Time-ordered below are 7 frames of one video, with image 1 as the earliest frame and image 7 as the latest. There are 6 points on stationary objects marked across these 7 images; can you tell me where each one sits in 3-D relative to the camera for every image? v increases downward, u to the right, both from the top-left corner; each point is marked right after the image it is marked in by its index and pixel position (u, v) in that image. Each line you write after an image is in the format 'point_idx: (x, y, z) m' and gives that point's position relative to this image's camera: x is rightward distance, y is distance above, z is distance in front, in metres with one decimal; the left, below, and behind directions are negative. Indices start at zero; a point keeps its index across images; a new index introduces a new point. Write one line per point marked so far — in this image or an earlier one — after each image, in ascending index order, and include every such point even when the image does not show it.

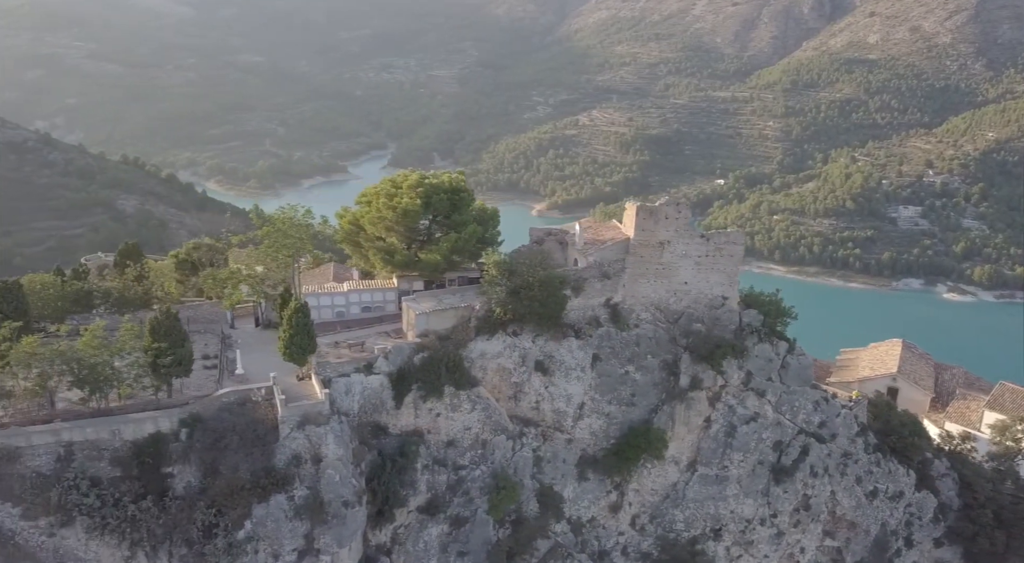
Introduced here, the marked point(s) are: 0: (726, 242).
0: (+4.5, +0.8, +15.6) m
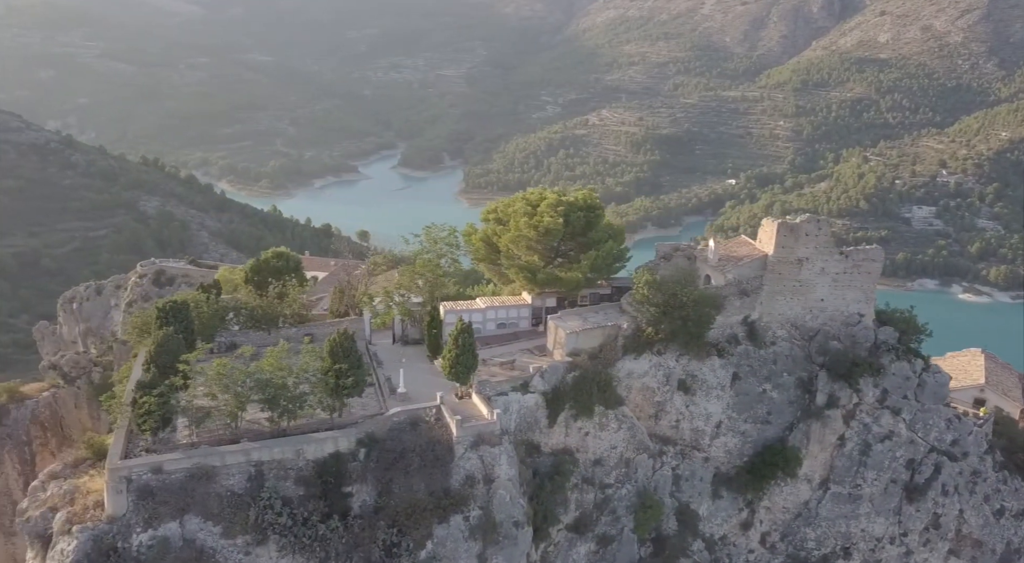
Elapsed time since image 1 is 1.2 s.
0: (+7.2, +0.5, +15.5) m
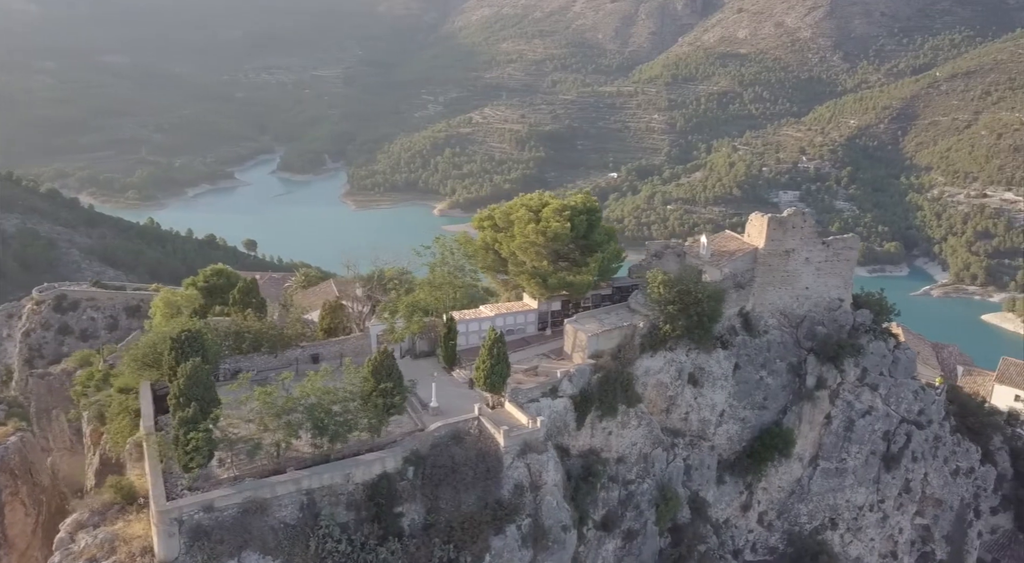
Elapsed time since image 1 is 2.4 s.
0: (+7.2, +0.7, +16.5) m
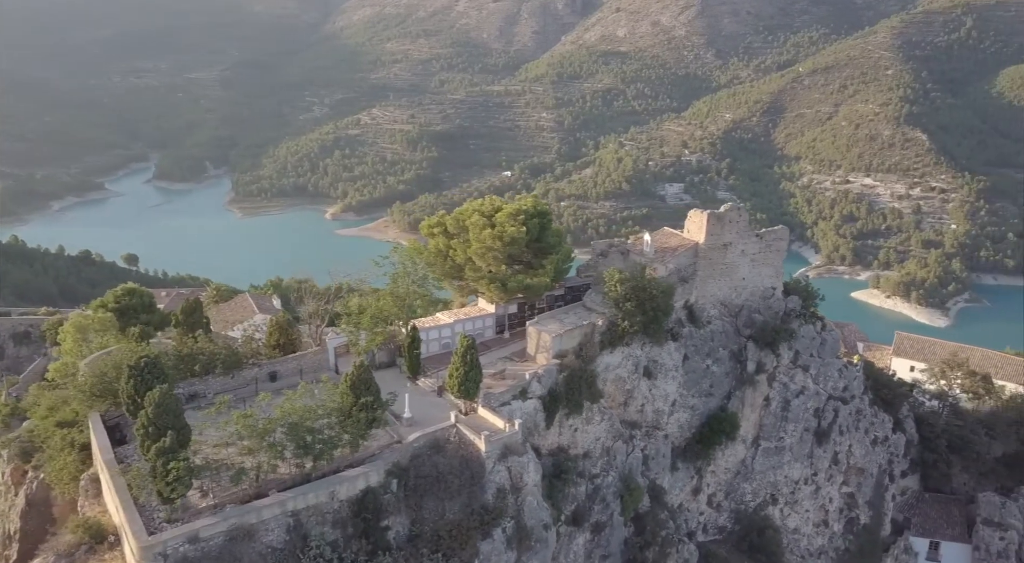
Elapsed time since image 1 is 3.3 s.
0: (+6.1, +1.0, +17.6) m
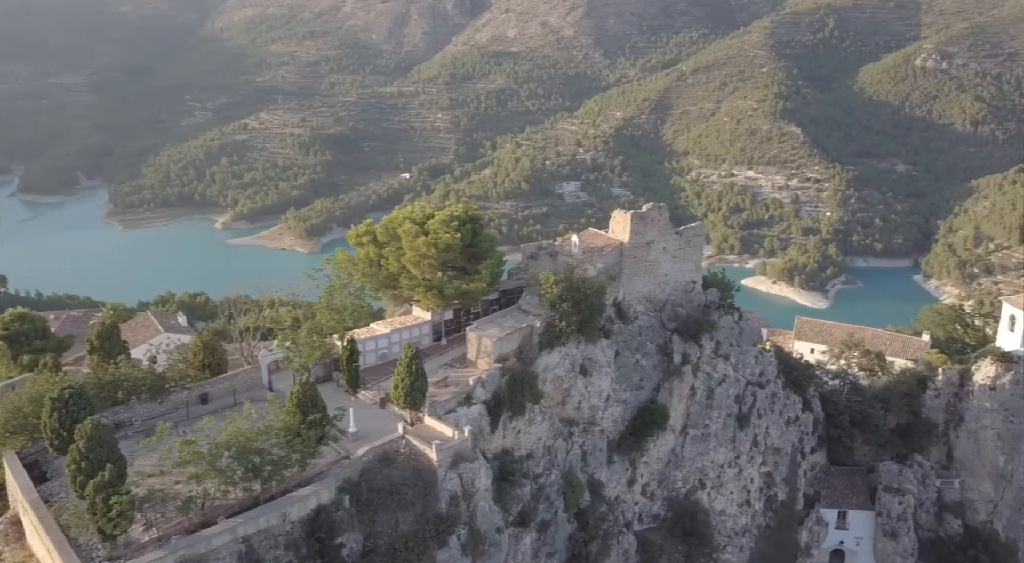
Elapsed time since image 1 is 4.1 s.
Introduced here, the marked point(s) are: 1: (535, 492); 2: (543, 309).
0: (+4.3, +1.1, +18.3) m
1: (+0.5, -4.1, +14.7) m
2: (+0.6, -0.6, +15.7) m
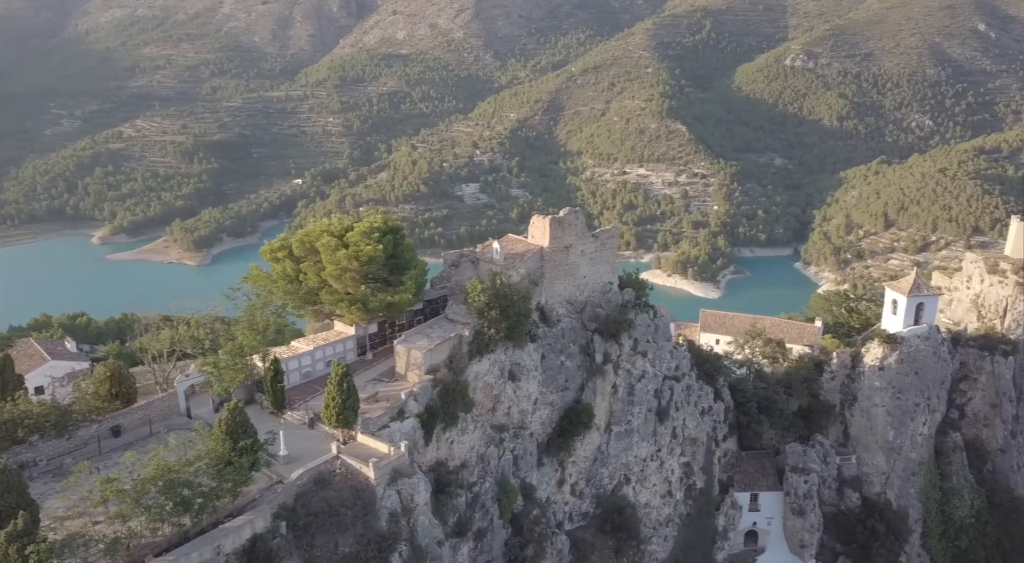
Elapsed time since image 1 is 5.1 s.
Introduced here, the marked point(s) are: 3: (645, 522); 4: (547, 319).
0: (+2.4, +1.1, +18.7) m
1: (-0.8, -4.3, +14.7) m
2: (-0.9, -0.7, +15.6) m
3: (+3.5, -6.4, +20.0) m
4: (+0.8, -0.9, +17.7) m
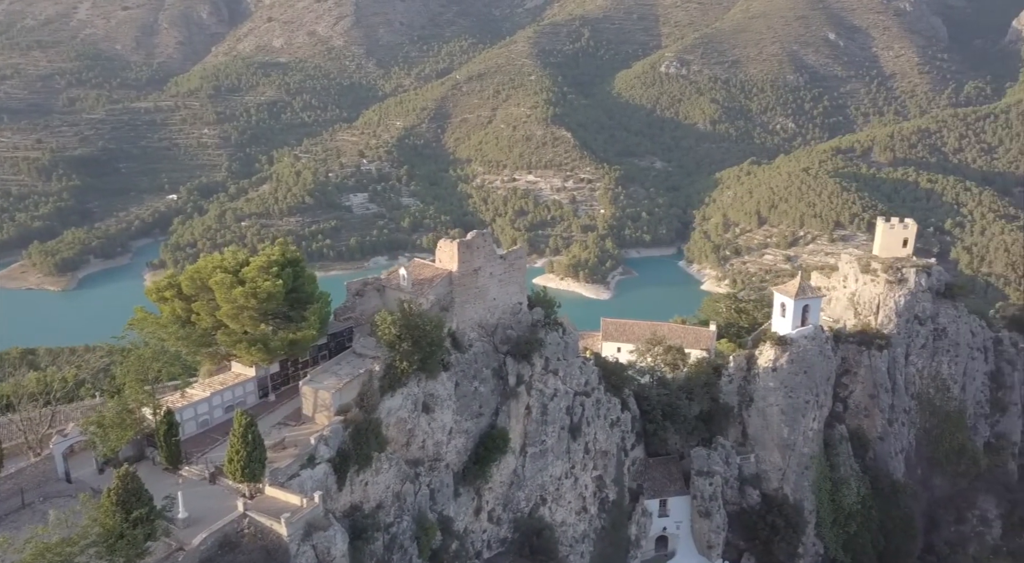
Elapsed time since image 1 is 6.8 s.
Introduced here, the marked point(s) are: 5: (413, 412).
0: (+0.1, +0.6, +18.4) m
1: (-2.3, -4.8, +14.0) m
2: (-2.6, -1.3, +14.9) m
3: (+1.4, -6.8, +19.8) m
4: (-1.3, -1.4, +17.1) m
5: (-2.0, -2.6, +15.0) m
